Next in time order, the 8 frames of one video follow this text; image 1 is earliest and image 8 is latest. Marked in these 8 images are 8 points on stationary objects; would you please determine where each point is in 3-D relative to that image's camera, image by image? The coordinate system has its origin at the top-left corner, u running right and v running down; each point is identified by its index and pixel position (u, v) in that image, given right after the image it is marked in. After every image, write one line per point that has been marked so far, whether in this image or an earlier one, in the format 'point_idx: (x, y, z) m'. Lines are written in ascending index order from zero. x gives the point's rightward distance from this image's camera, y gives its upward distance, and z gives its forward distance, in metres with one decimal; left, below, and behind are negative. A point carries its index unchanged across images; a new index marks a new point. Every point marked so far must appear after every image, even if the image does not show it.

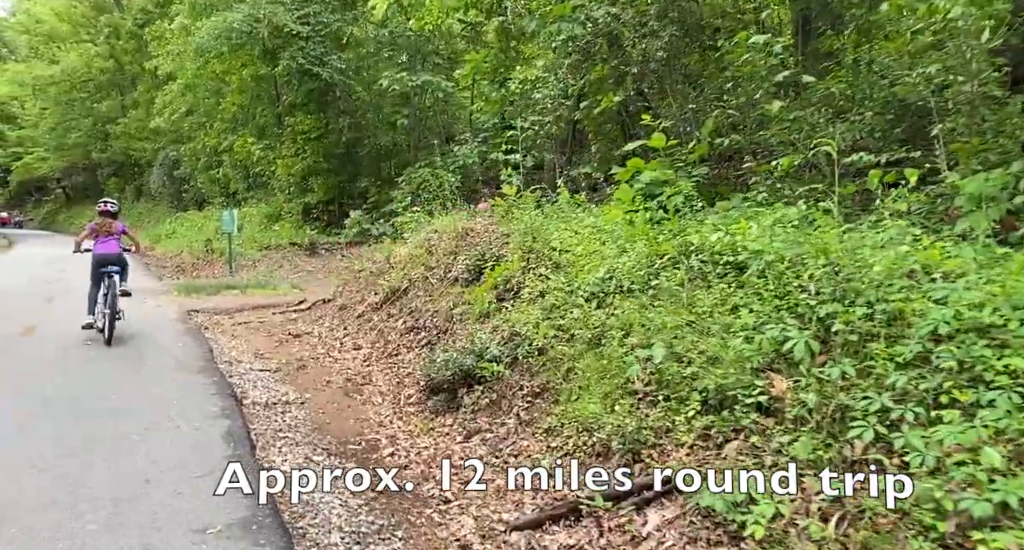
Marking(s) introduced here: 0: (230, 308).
0: (-4.9, -0.7, +12.5) m
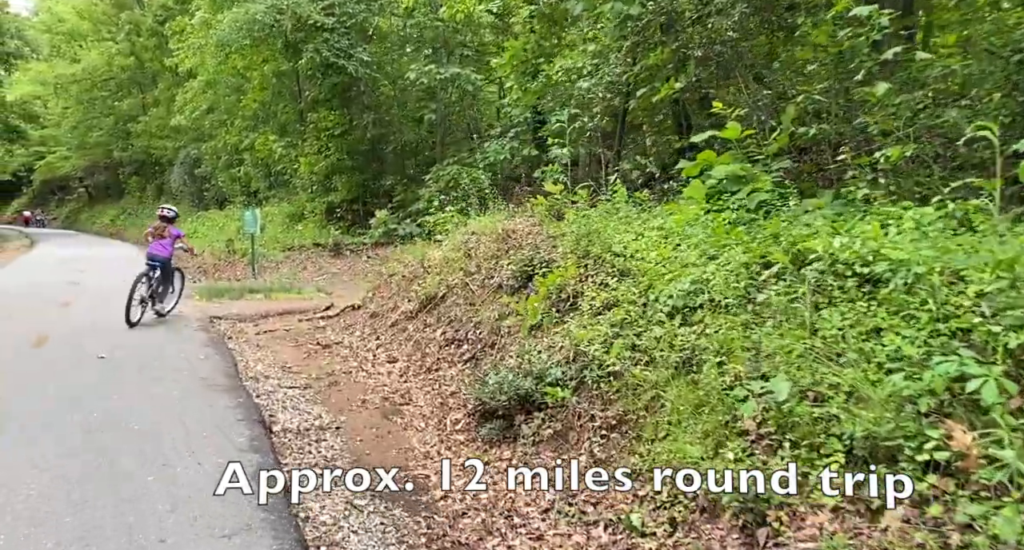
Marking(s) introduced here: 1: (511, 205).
0: (-4.2, -0.8, +11.9) m
1: (+0.1, +0.9, +11.4) m
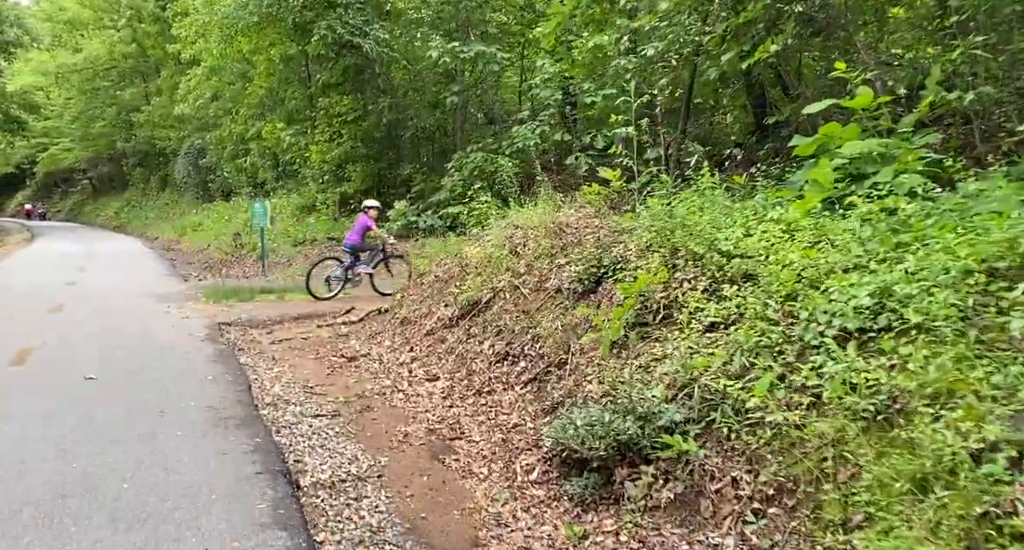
0: (-3.6, -0.8, +10.7) m
1: (+0.7, +0.9, +10.2) m
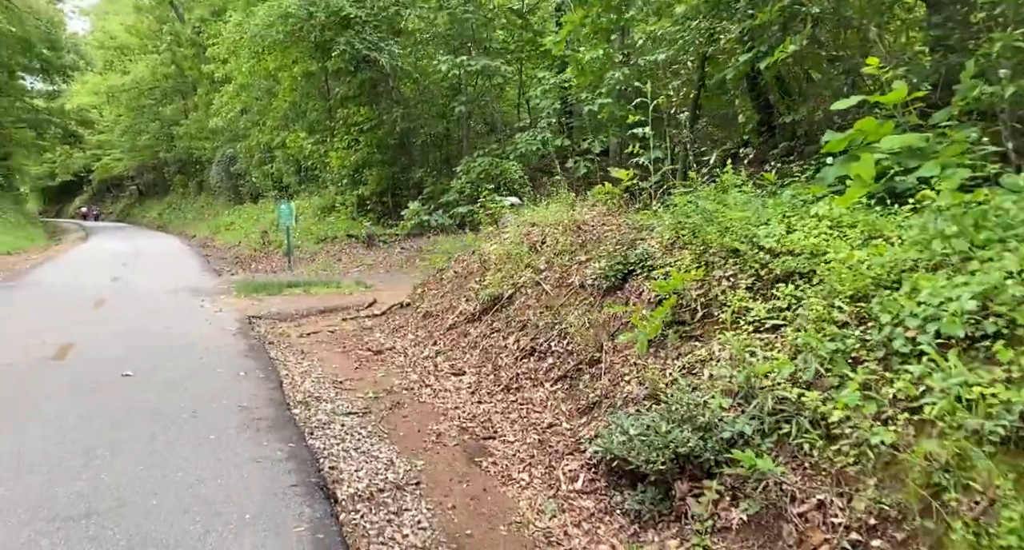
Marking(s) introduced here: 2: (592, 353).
0: (-3.3, -0.6, +10.6) m
1: (+1.0, +1.1, +9.9) m
2: (+0.6, -0.6, +5.6) m
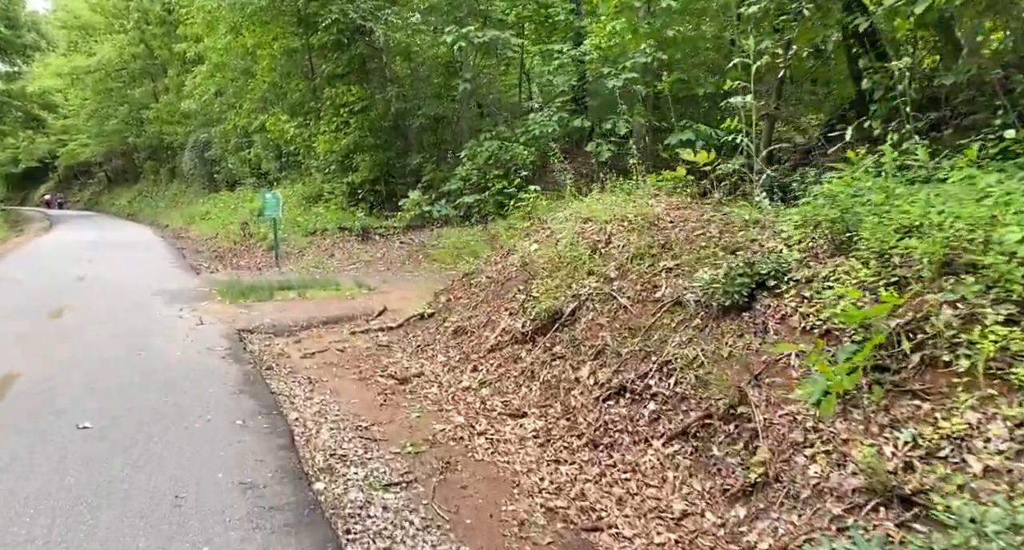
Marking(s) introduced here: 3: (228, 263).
0: (-2.8, -0.6, +8.9) m
1: (+1.5, +1.1, +8.3) m
2: (+1.3, -0.8, +4.1) m
3: (-6.7, +0.3, +16.3) m
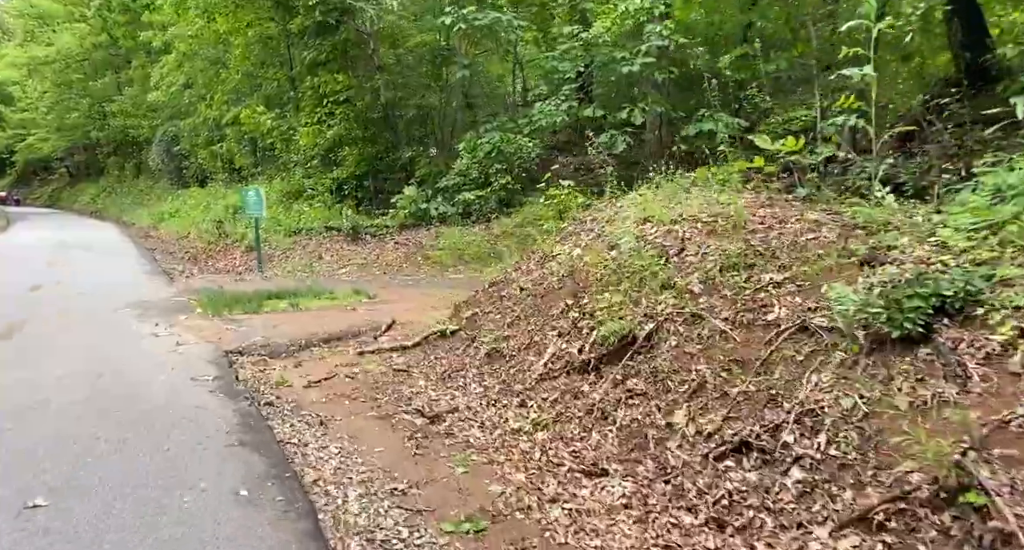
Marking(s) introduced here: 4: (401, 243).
0: (-2.4, -0.8, +7.6) m
1: (+1.8, +1.0, +7.2) m
2: (+1.8, -0.9, +2.9) m
3: (-6.6, +0.2, +14.8) m
4: (-2.3, +0.7, +14.6) m
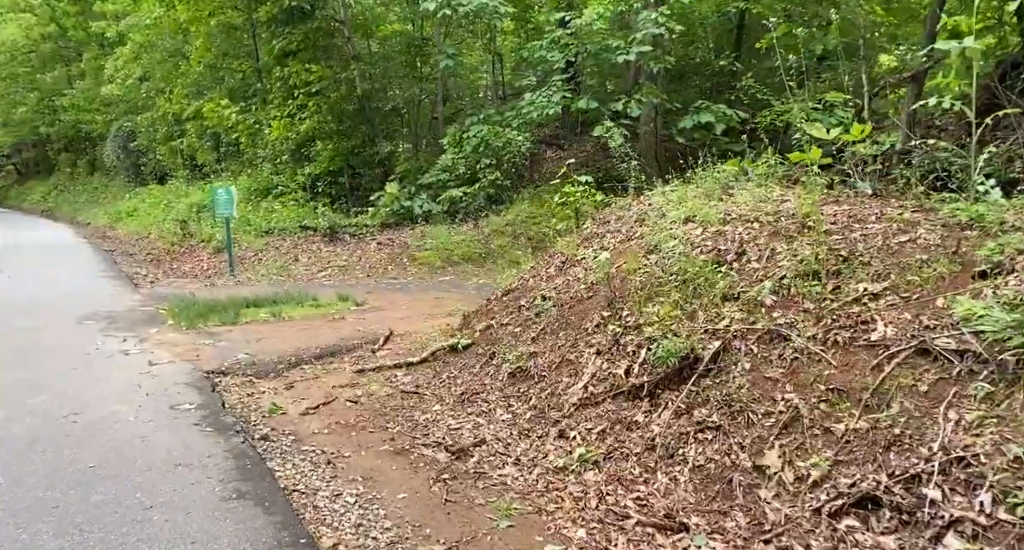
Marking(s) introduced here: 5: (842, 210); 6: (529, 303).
0: (-2.3, -0.9, +6.7) m
1: (+2.0, +1.0, +6.5) m
2: (+2.2, -1.0, +2.3) m
3: (-6.8, +0.1, +13.7) m
4: (-2.5, +0.6, +13.7) m
5: (+2.3, +0.4, +4.8) m
6: (+0.2, -0.2, +6.2) m
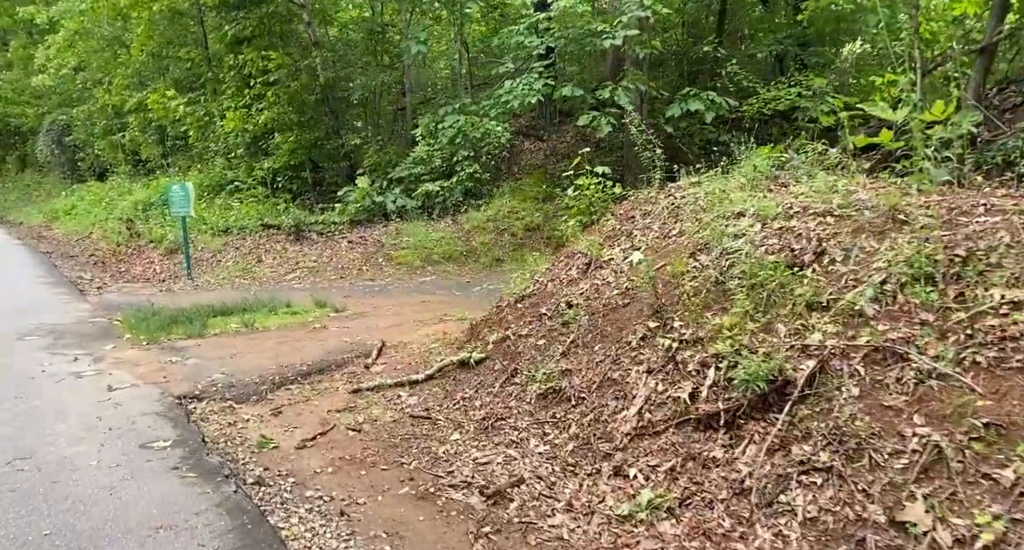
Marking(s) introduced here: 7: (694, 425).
0: (-2.1, -0.9, +5.8) m
1: (+2.1, +1.0, +5.9) m
2: (+2.7, -1.0, +1.7) m
3: (-7.1, 0.0, +12.5) m
4: (-2.8, +0.6, +12.8) m
5: (+2.5, +0.4, +4.2) m
6: (+0.4, -0.2, +5.5) m
7: (+1.1, -0.8, +3.9) m
